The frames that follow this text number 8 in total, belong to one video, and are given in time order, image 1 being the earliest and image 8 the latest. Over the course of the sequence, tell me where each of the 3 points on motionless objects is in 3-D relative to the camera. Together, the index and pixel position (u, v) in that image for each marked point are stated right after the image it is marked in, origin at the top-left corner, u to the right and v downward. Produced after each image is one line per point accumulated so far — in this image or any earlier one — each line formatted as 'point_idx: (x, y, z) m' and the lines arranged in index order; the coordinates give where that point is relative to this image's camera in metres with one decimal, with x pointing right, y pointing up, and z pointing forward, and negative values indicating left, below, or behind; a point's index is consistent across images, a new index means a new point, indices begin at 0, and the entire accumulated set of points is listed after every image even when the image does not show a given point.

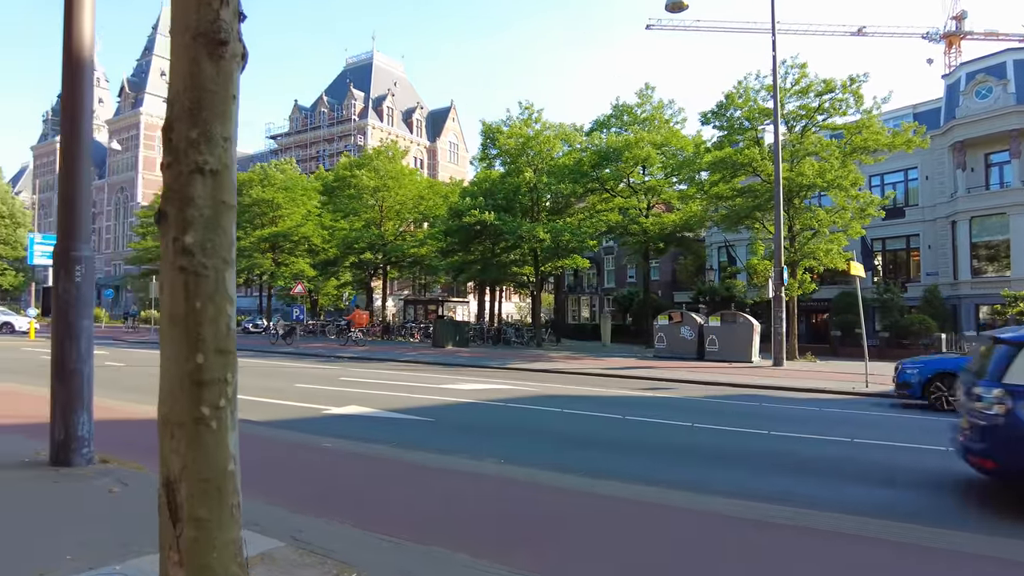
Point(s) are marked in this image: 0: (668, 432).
0: (+2.3, -2.1, +9.8) m
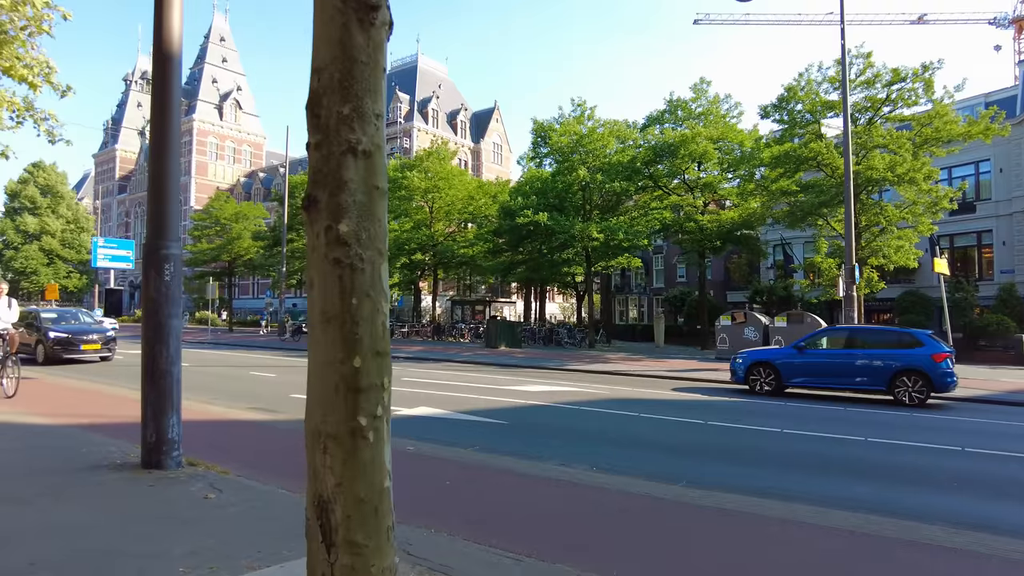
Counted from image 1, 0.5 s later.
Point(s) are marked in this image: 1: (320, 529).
0: (+3.4, -2.1, +9.3) m
1: (-0.6, -0.8, +2.2) m
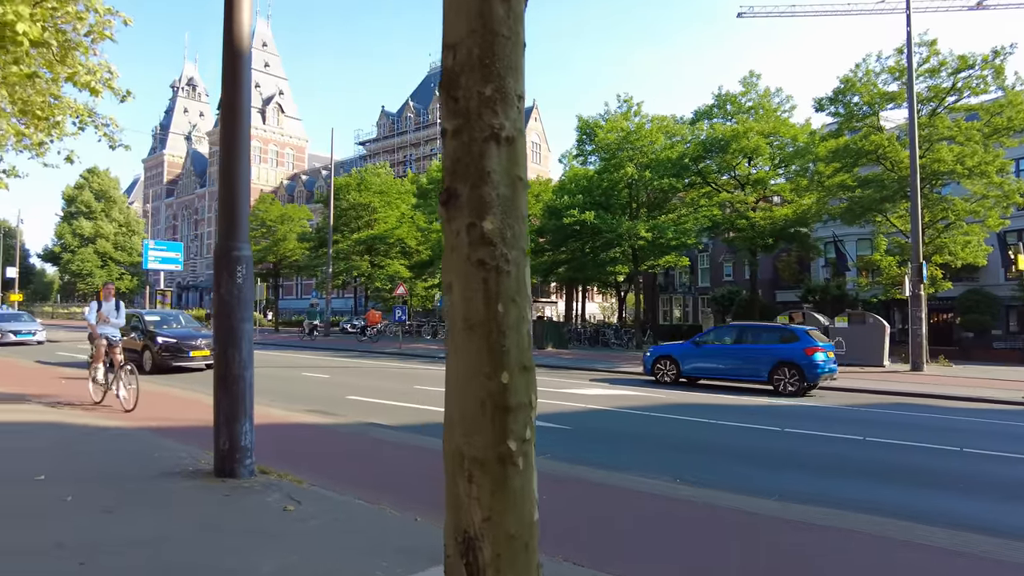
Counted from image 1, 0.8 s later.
0: (+4.3, -2.1, +8.8) m
1: (-0.1, -0.8, +1.9) m
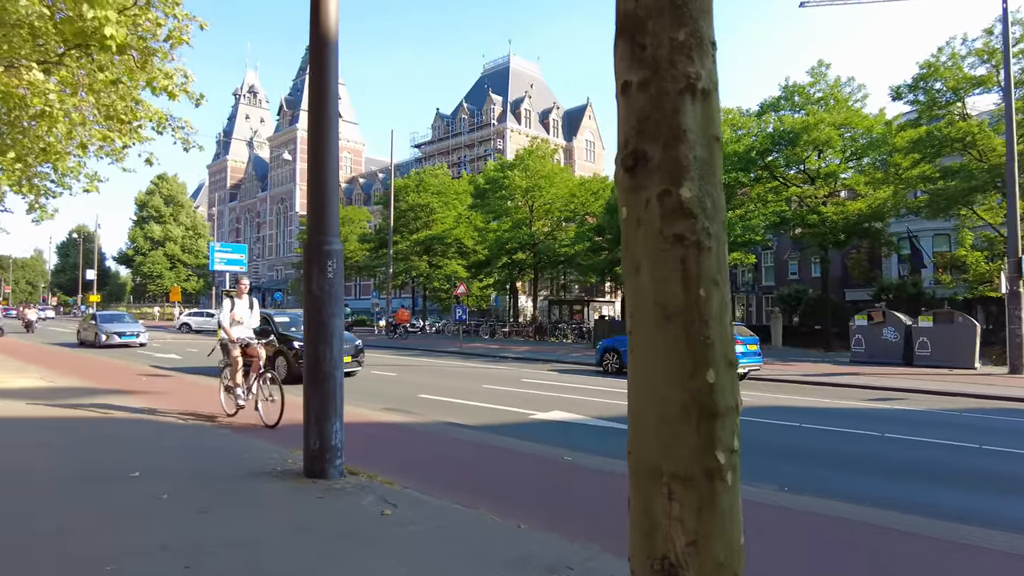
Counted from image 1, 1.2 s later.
0: (+5.3, -2.0, +8.1) m
1: (+0.4, -0.8, +1.6) m
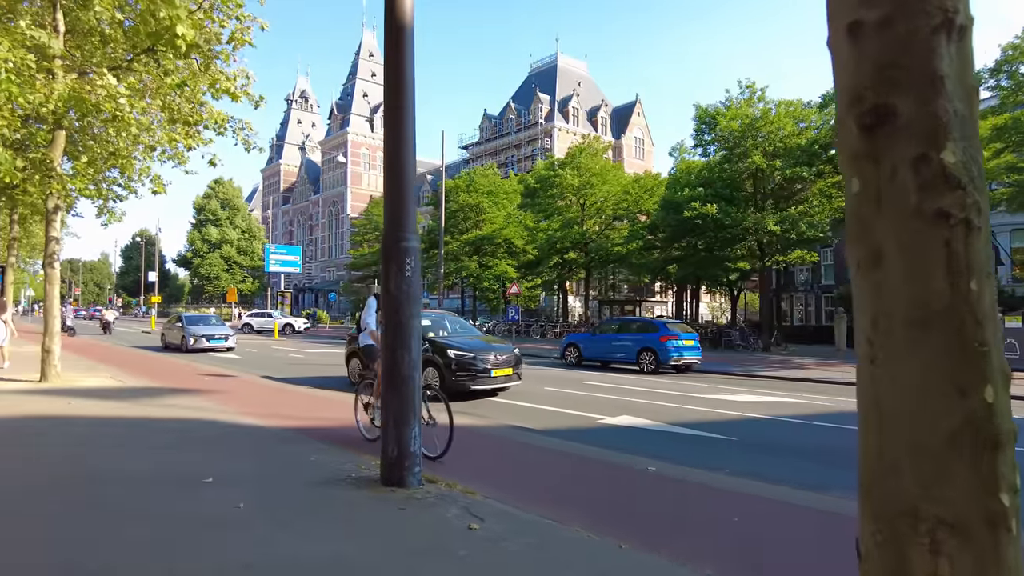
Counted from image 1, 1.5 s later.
0: (+6.1, -2.0, +7.4) m
1: (+0.8, -0.7, +1.2) m
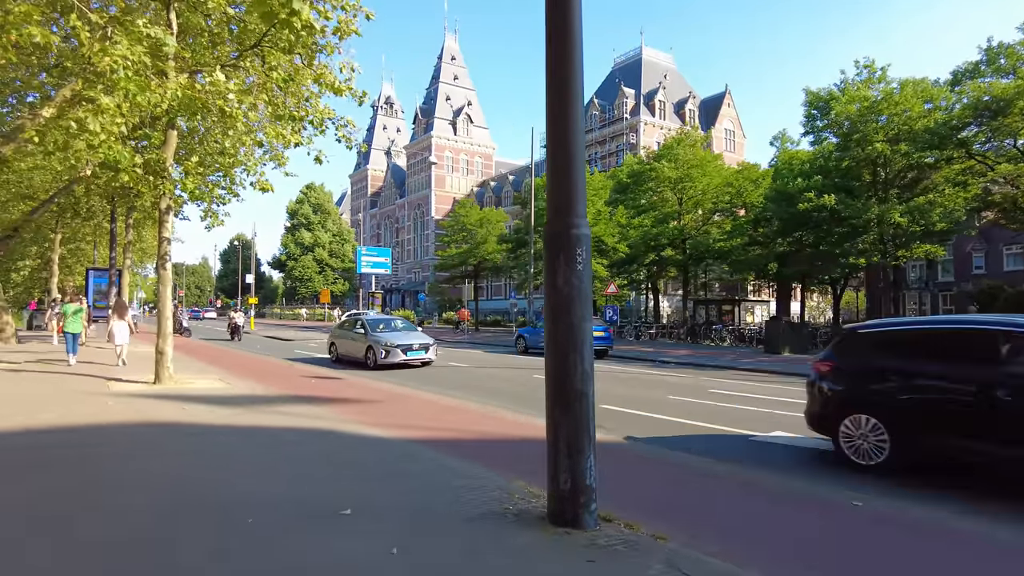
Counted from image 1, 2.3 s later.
0: (+7.6, -1.9, +5.7) m
1: (+1.5, -0.7, +0.2) m
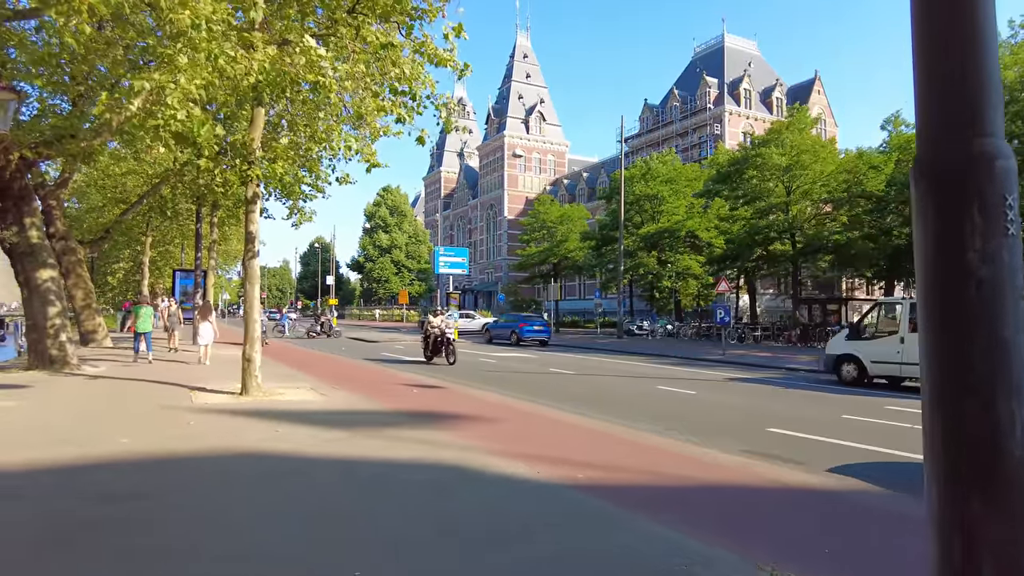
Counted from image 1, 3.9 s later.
0: (+9.0, -1.8, +3.0) m
1: (+2.3, -0.6, -1.8) m
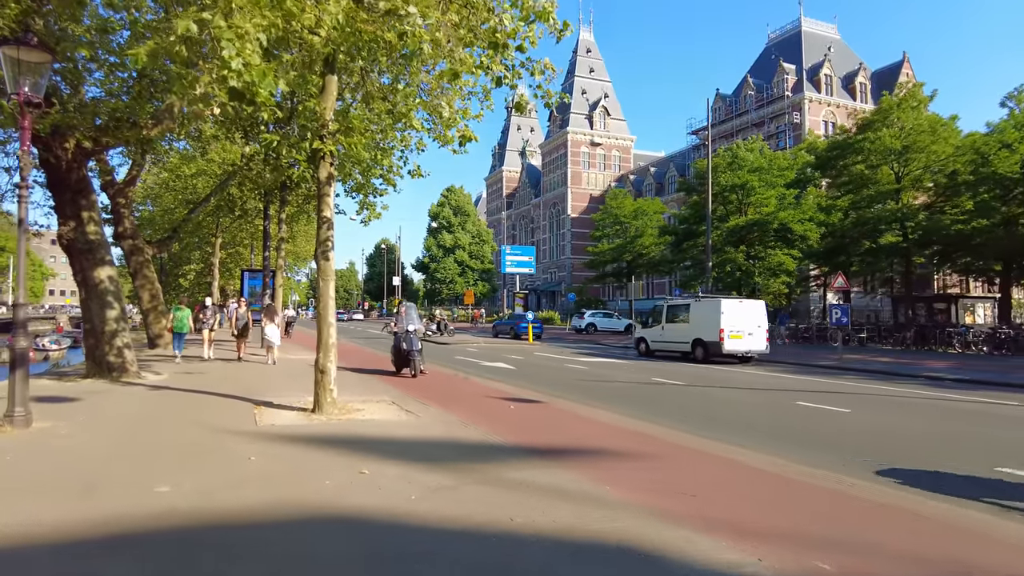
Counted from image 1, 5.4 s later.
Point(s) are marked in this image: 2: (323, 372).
0: (+9.9, -1.7, +0.2) m
1: (+2.8, -0.5, -4.0) m
2: (-2.5, -1.1, +8.7) m
